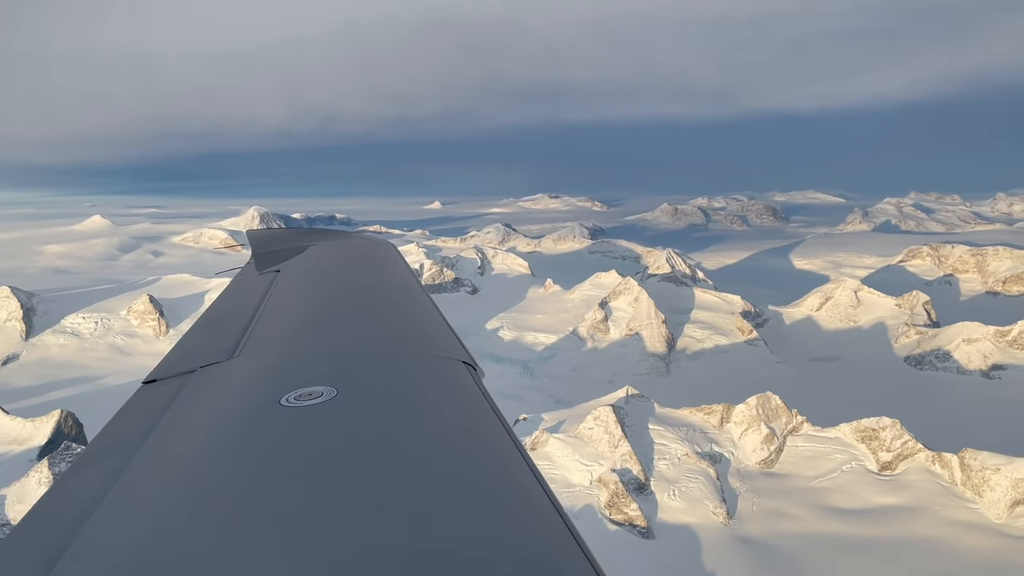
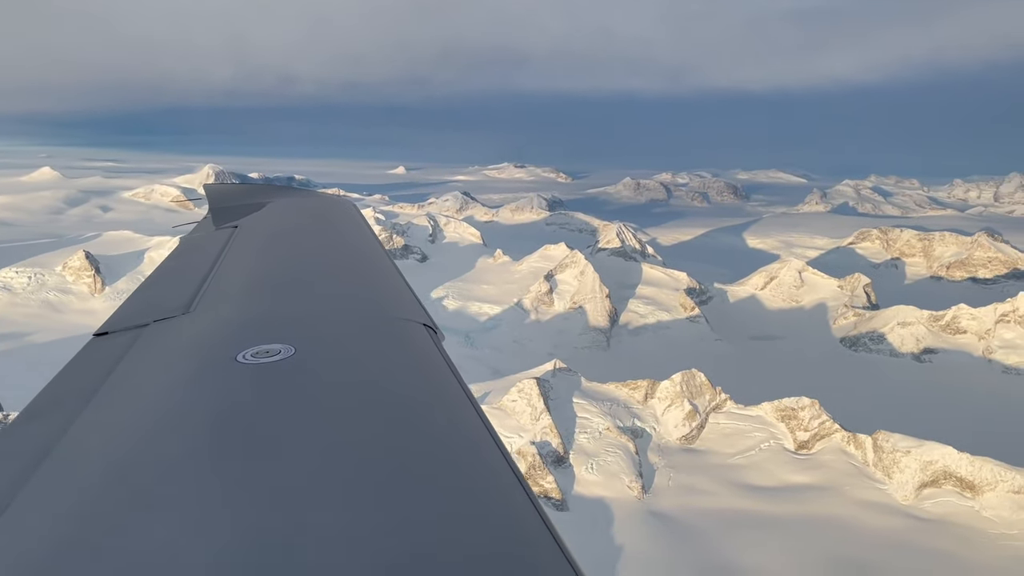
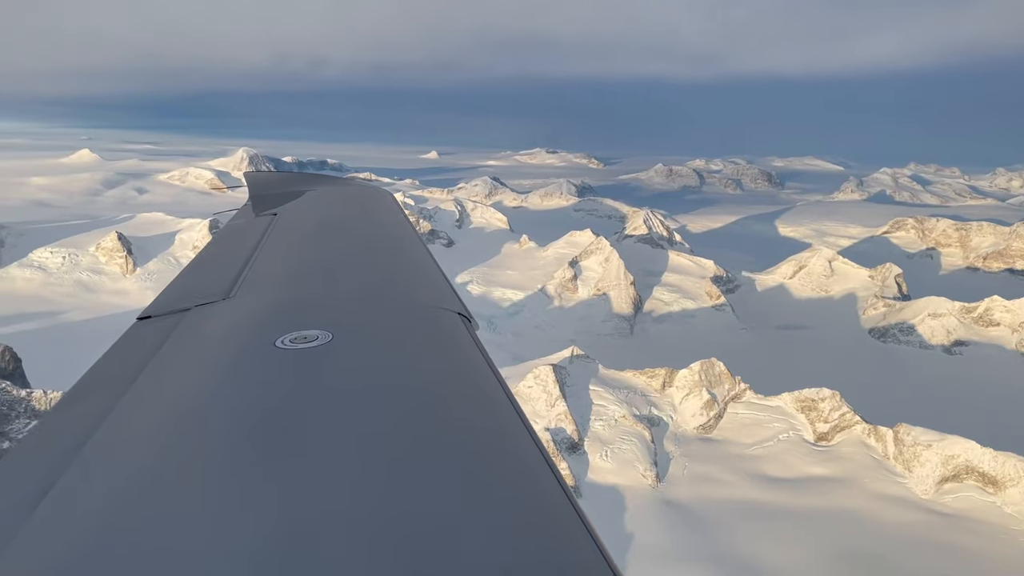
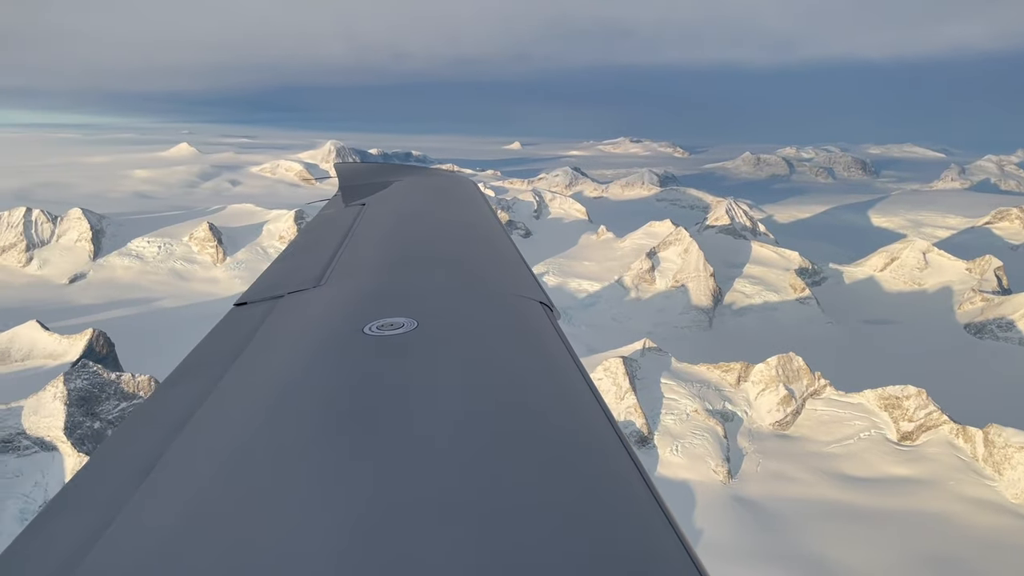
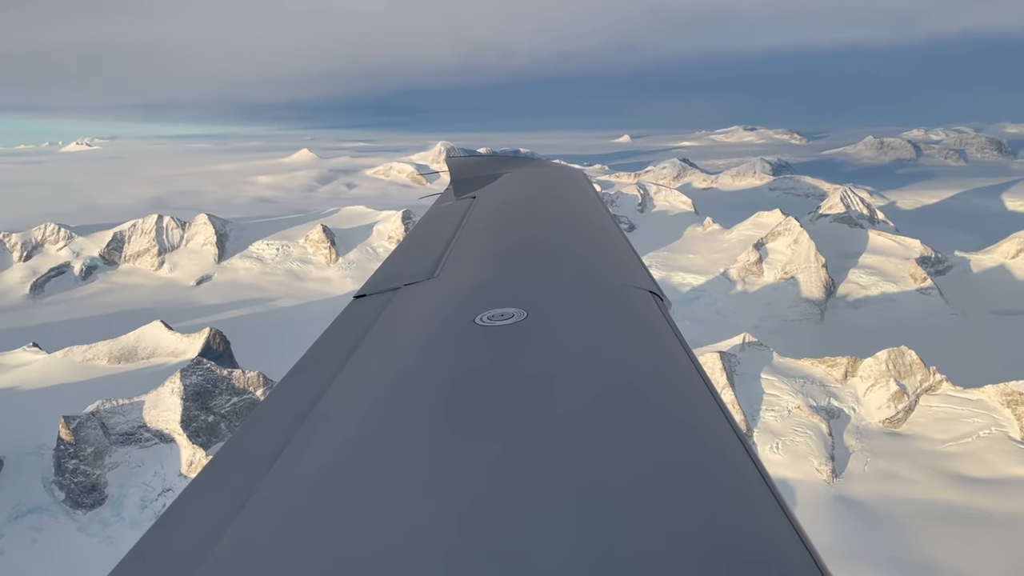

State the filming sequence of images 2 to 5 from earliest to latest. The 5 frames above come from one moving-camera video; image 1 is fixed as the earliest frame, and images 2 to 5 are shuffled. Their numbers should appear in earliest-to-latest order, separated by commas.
2, 3, 4, 5
